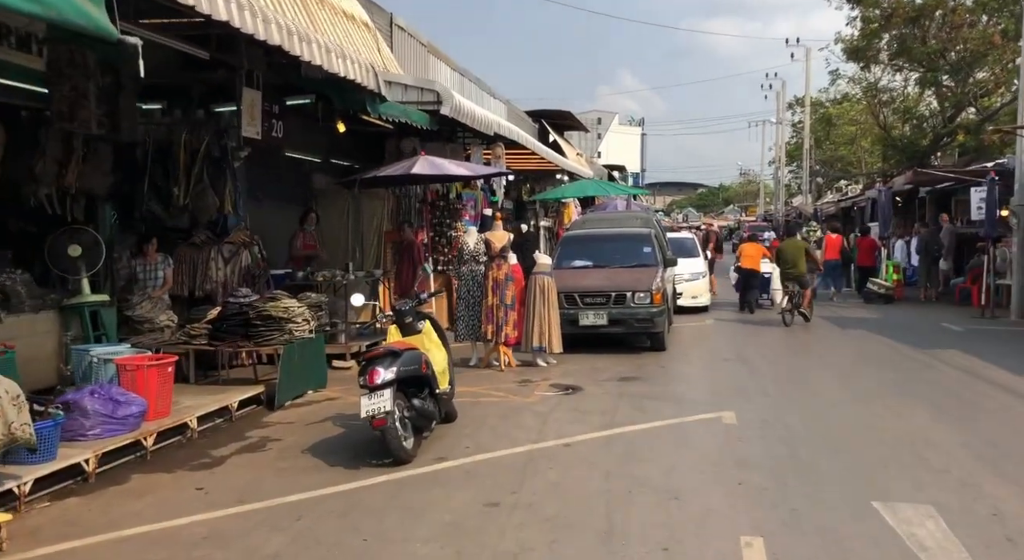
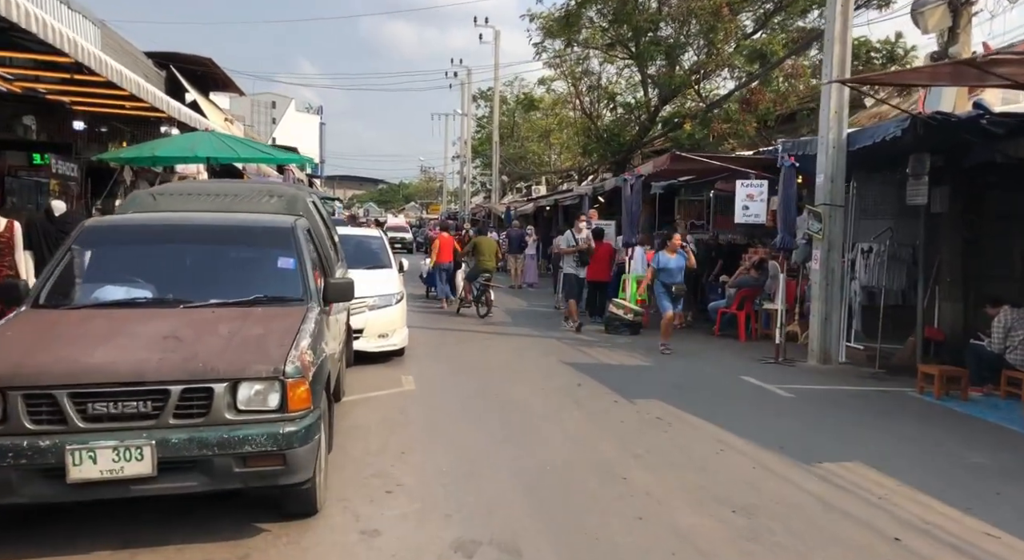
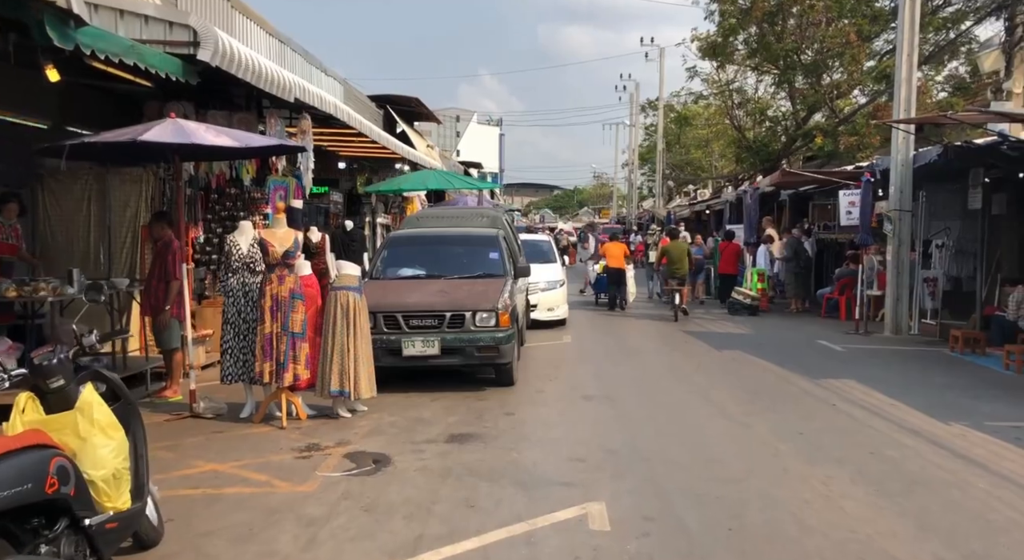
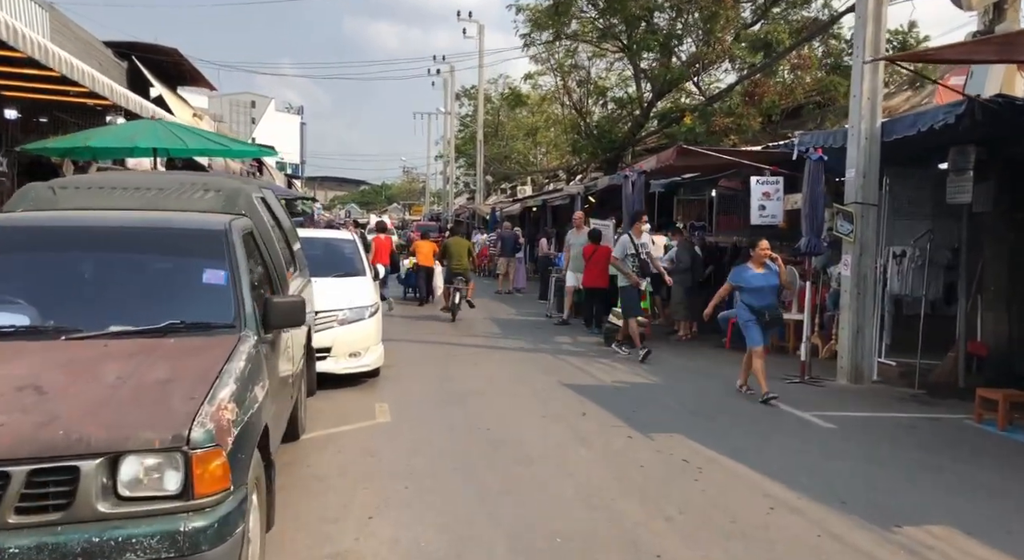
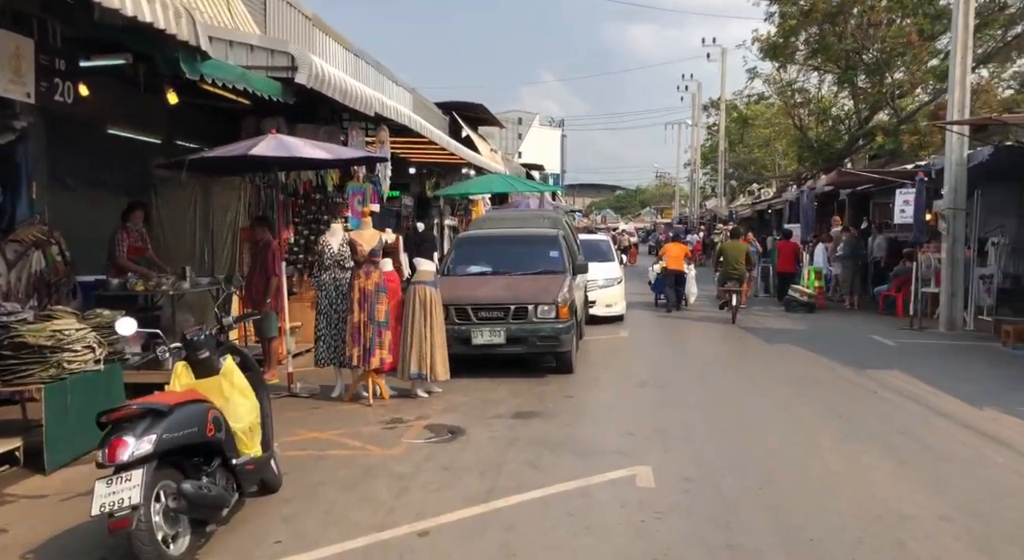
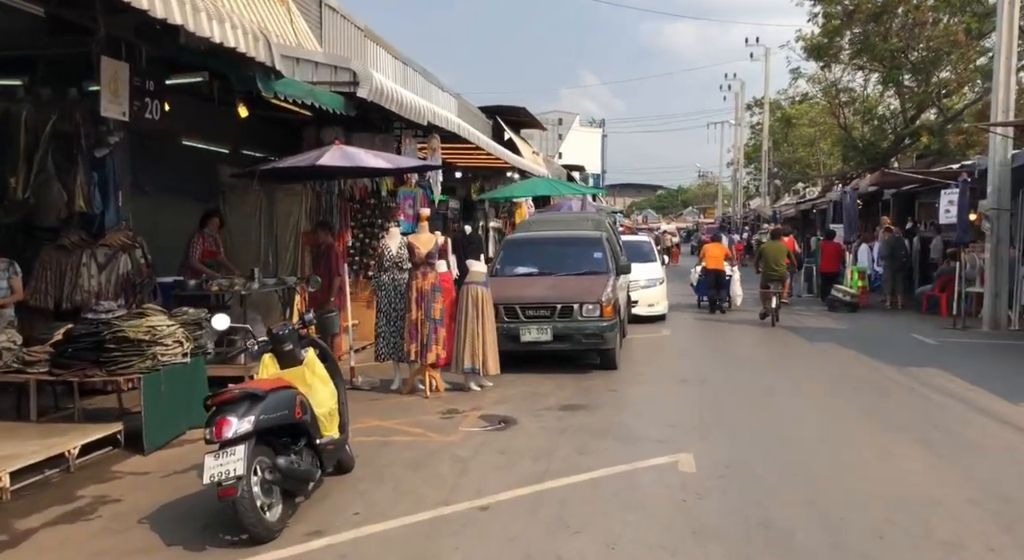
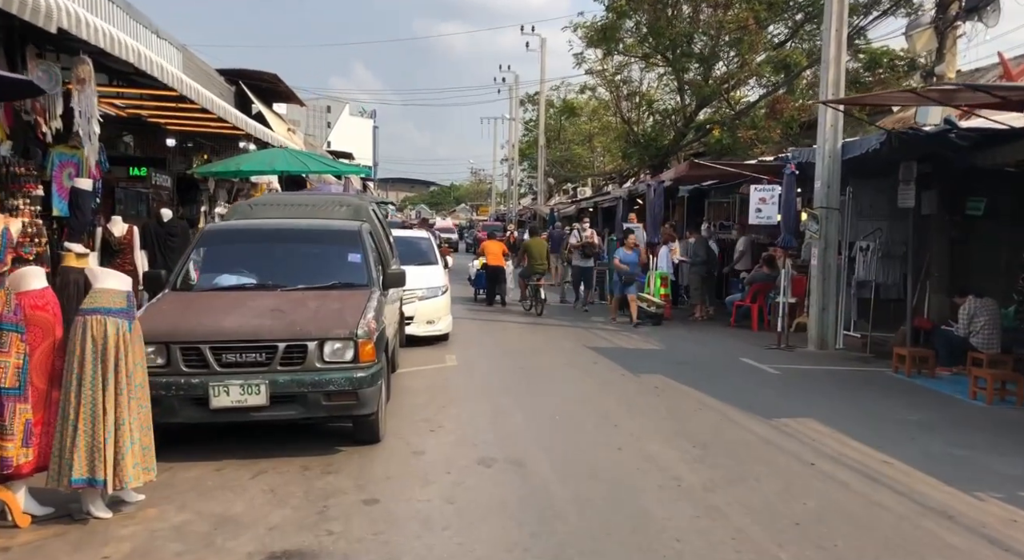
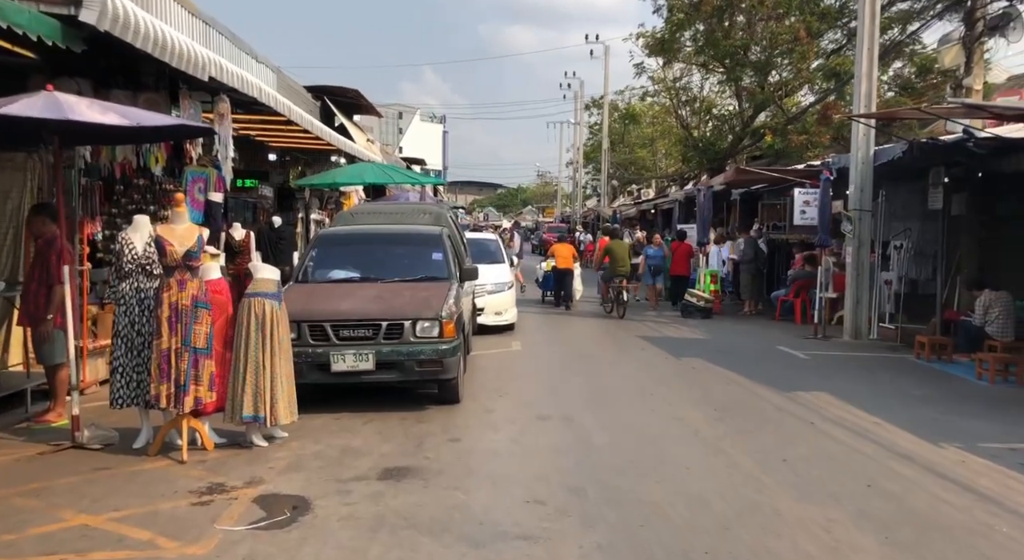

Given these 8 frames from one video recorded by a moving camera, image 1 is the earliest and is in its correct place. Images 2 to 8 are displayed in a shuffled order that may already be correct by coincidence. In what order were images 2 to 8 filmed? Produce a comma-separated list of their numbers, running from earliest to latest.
6, 5, 3, 8, 7, 2, 4
